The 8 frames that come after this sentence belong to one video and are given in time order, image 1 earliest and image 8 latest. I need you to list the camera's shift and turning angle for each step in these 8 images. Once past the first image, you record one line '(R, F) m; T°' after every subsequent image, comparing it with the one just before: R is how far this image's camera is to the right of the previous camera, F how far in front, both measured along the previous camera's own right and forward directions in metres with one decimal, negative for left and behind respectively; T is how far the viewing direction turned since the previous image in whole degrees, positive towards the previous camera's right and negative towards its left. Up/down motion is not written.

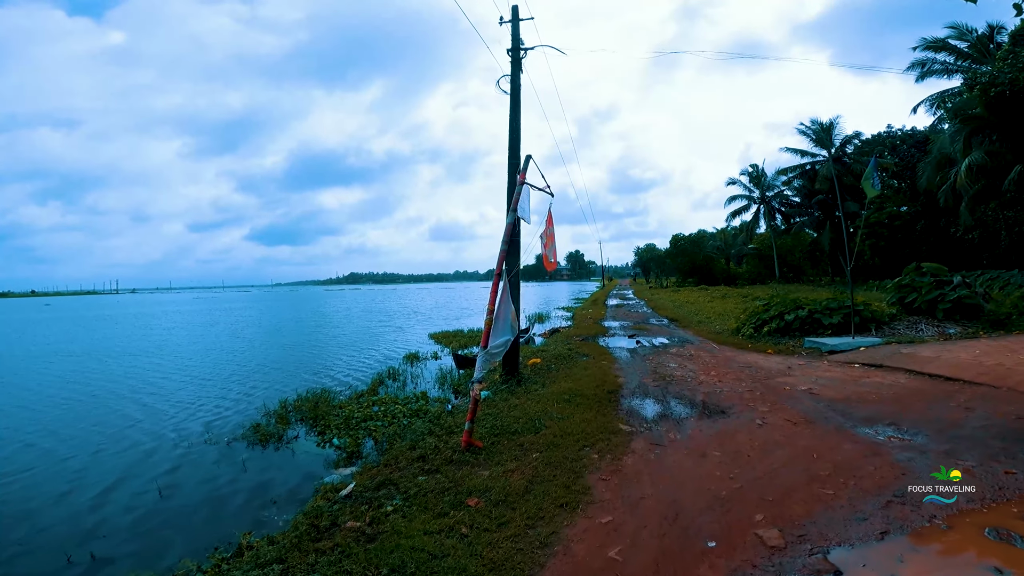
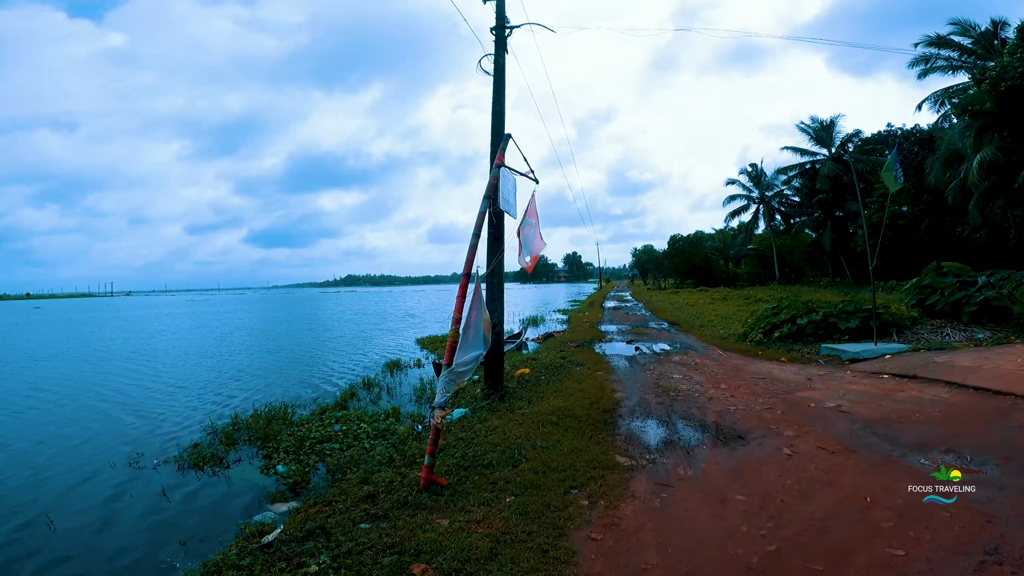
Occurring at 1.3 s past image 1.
(+0.3, +1.1) m; 0°
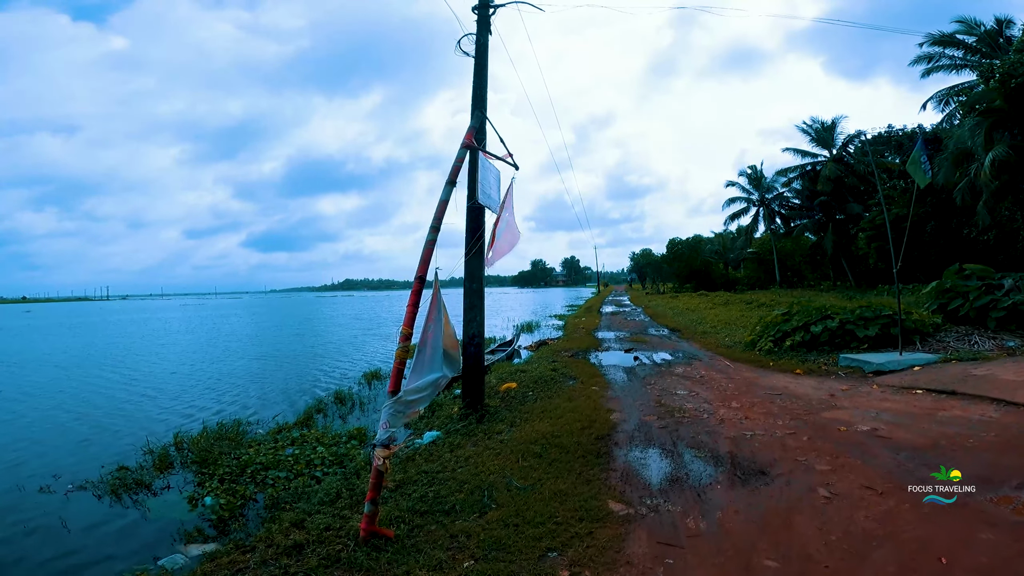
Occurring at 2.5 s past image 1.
(+0.2, +0.9) m; 0°
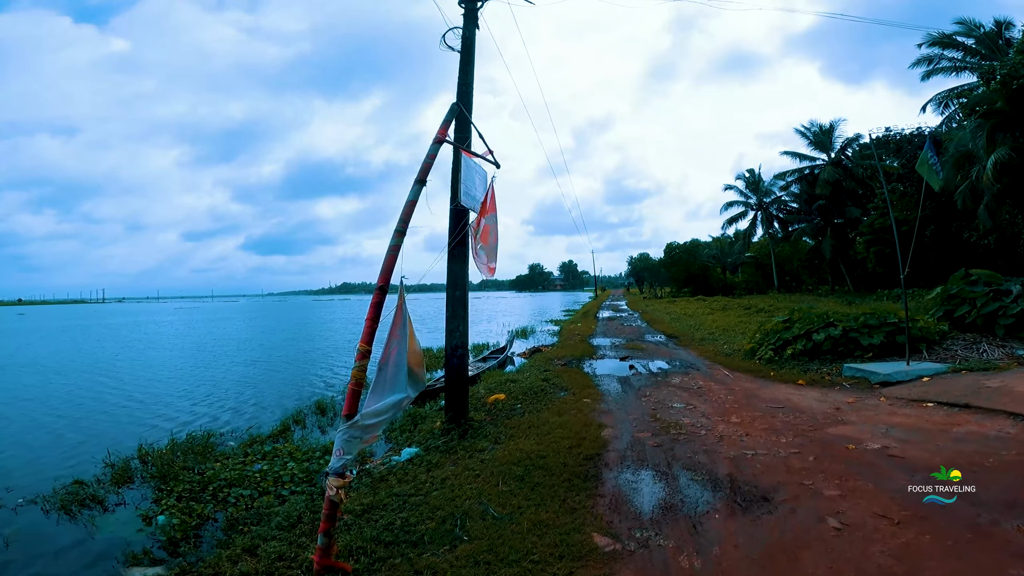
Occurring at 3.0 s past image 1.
(+0.2, +0.4) m; 0°
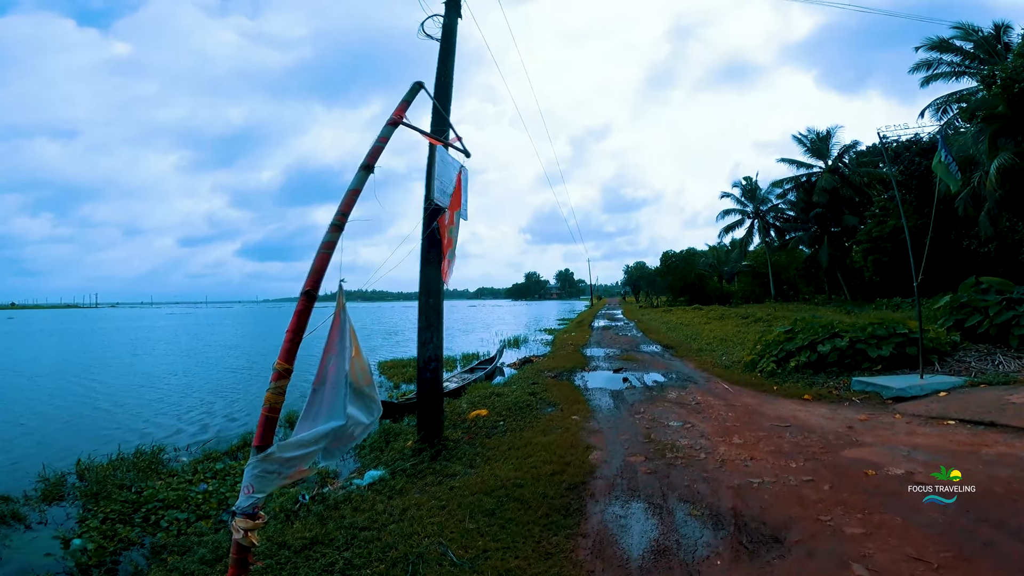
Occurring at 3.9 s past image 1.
(+0.2, +0.6) m; 0°
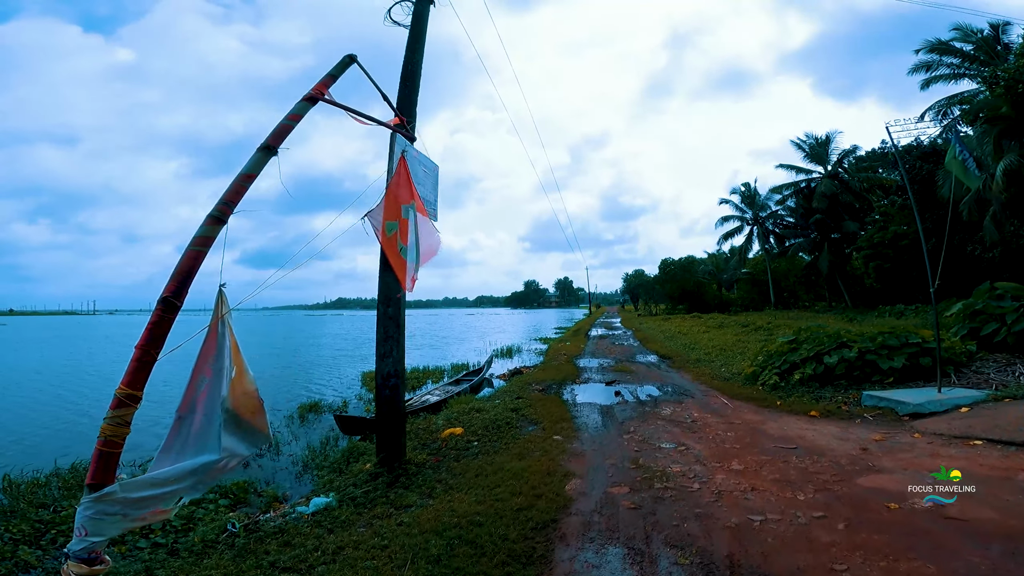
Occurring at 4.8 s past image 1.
(+0.3, +0.6) m; 0°
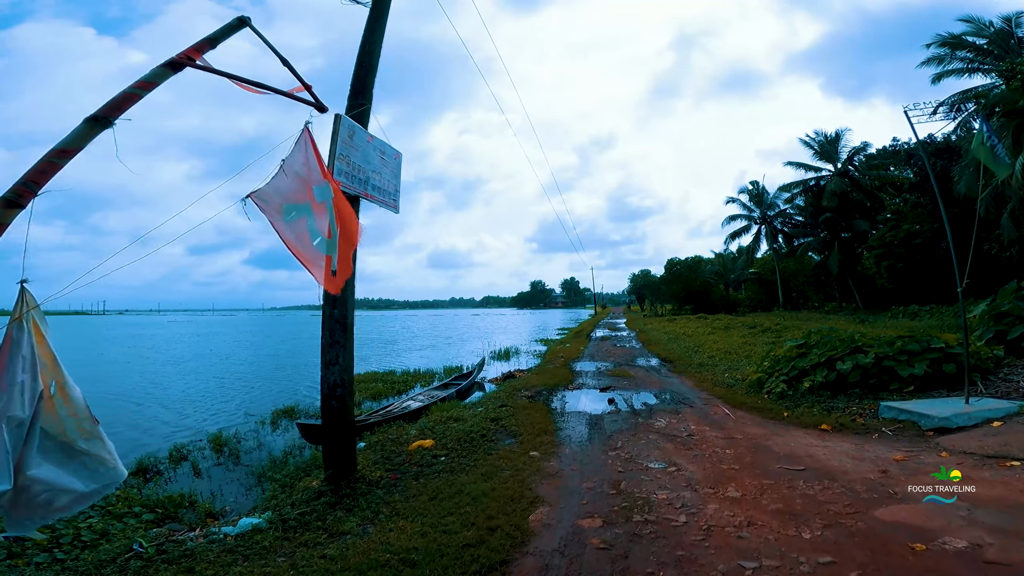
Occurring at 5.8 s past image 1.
(+0.4, +0.6) m; -1°
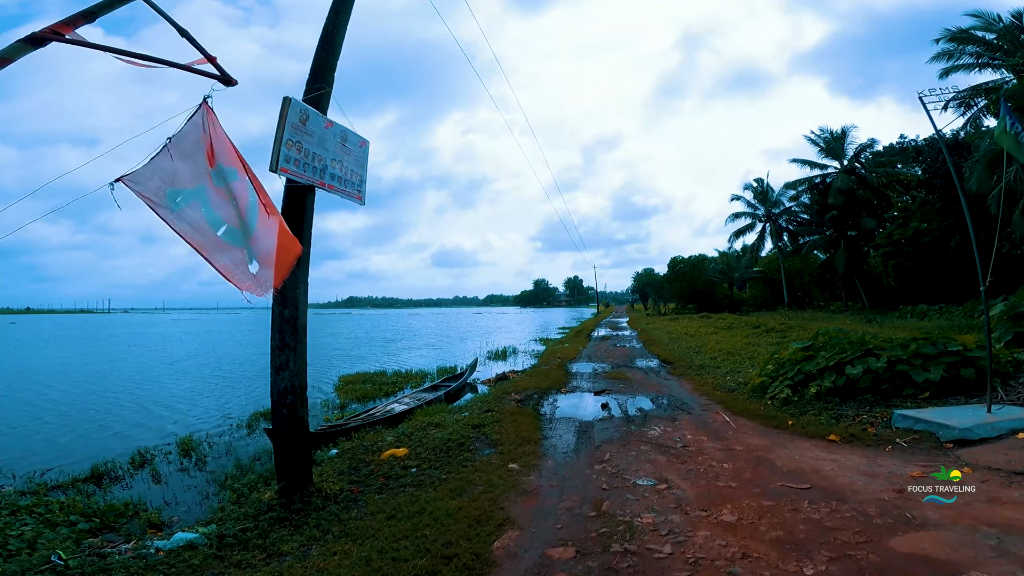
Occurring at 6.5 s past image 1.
(+0.3, +0.5) m; 0°
